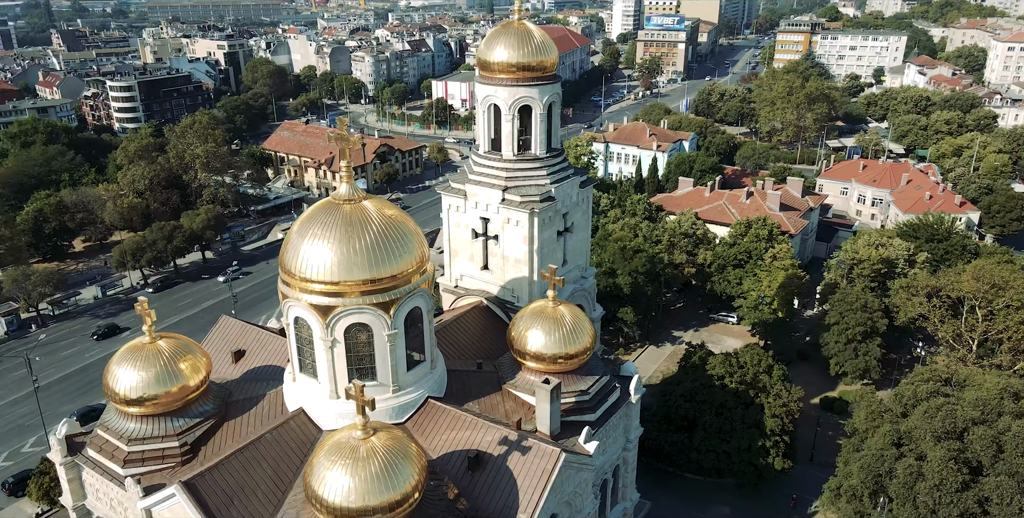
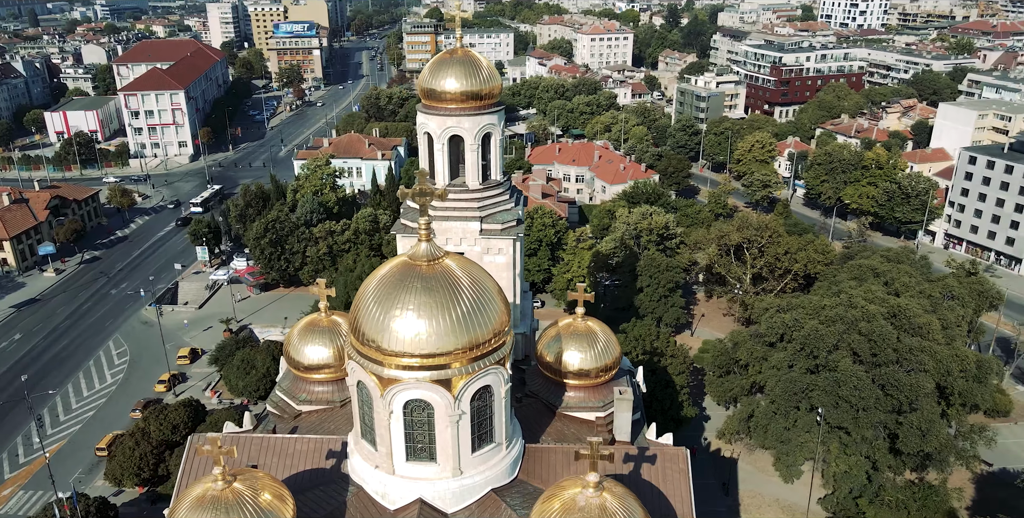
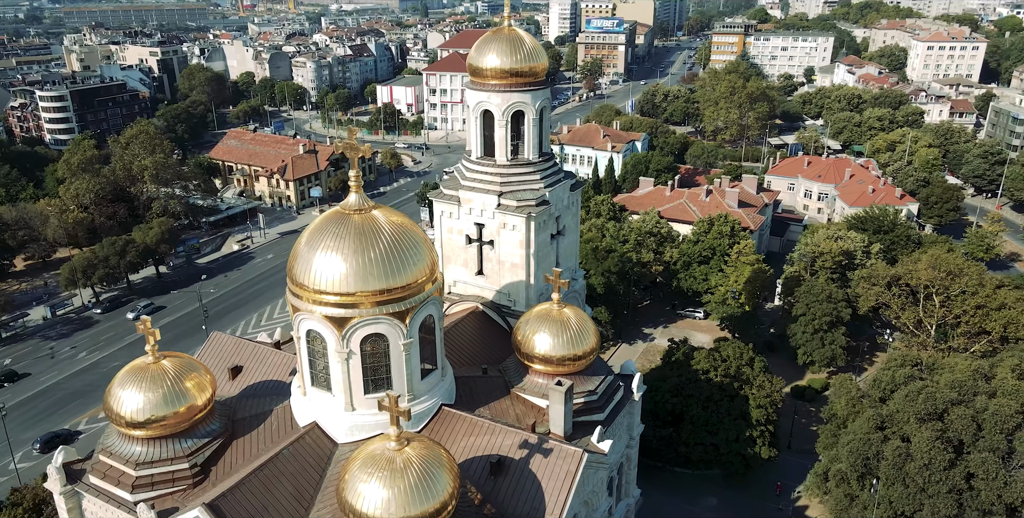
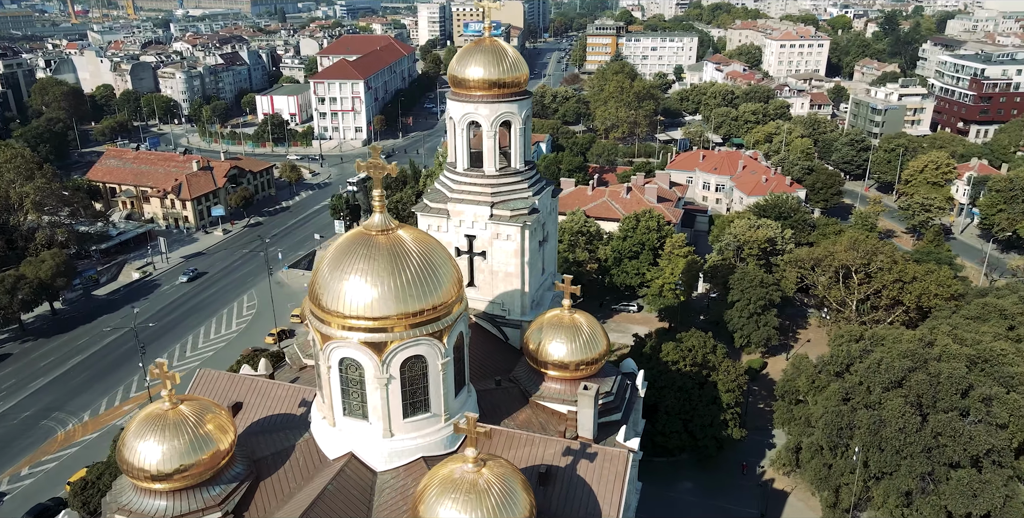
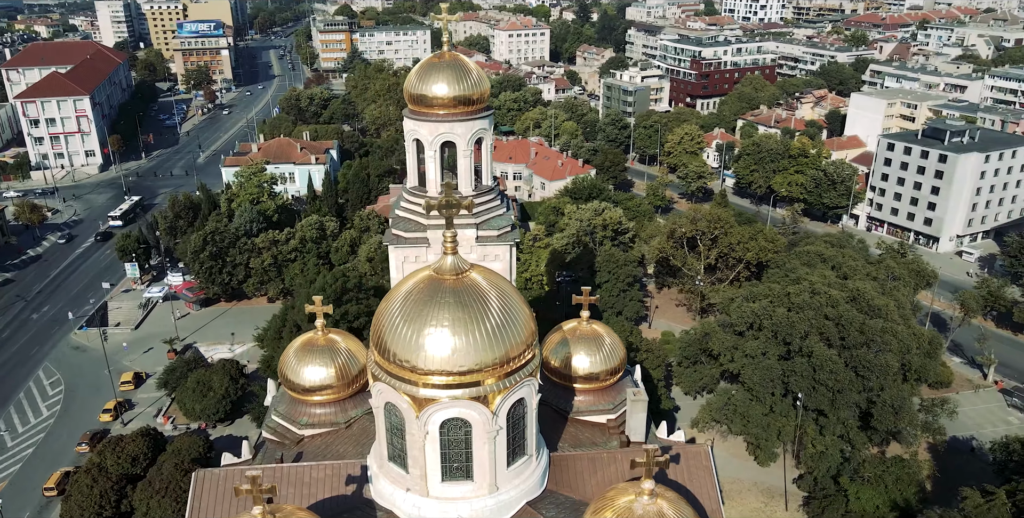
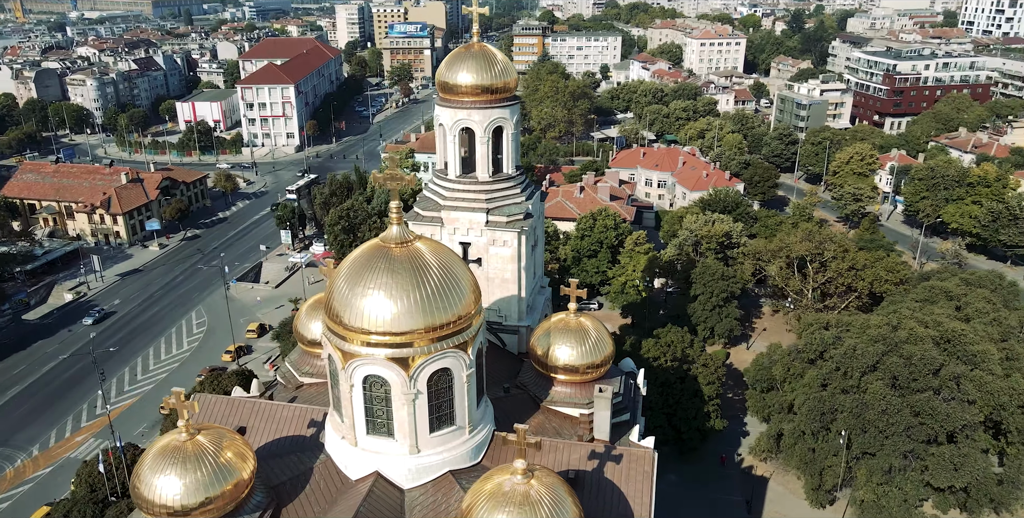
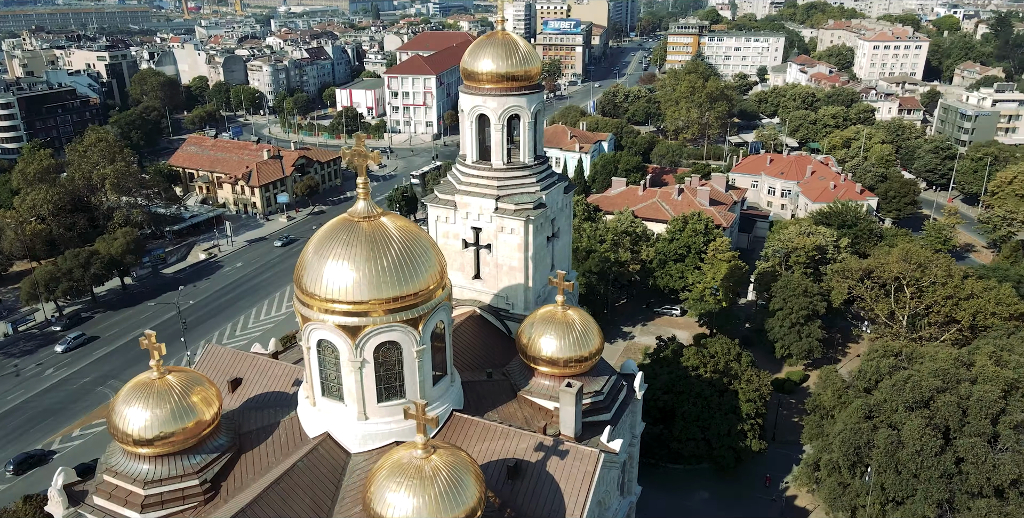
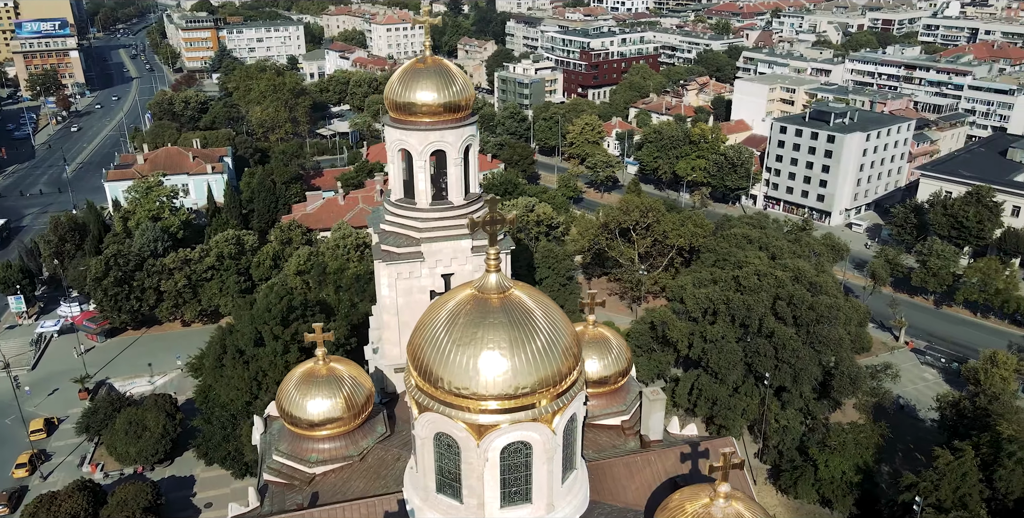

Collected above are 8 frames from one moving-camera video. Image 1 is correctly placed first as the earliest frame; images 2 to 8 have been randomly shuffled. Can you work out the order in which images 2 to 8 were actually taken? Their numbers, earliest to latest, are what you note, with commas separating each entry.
3, 7, 4, 6, 2, 5, 8
